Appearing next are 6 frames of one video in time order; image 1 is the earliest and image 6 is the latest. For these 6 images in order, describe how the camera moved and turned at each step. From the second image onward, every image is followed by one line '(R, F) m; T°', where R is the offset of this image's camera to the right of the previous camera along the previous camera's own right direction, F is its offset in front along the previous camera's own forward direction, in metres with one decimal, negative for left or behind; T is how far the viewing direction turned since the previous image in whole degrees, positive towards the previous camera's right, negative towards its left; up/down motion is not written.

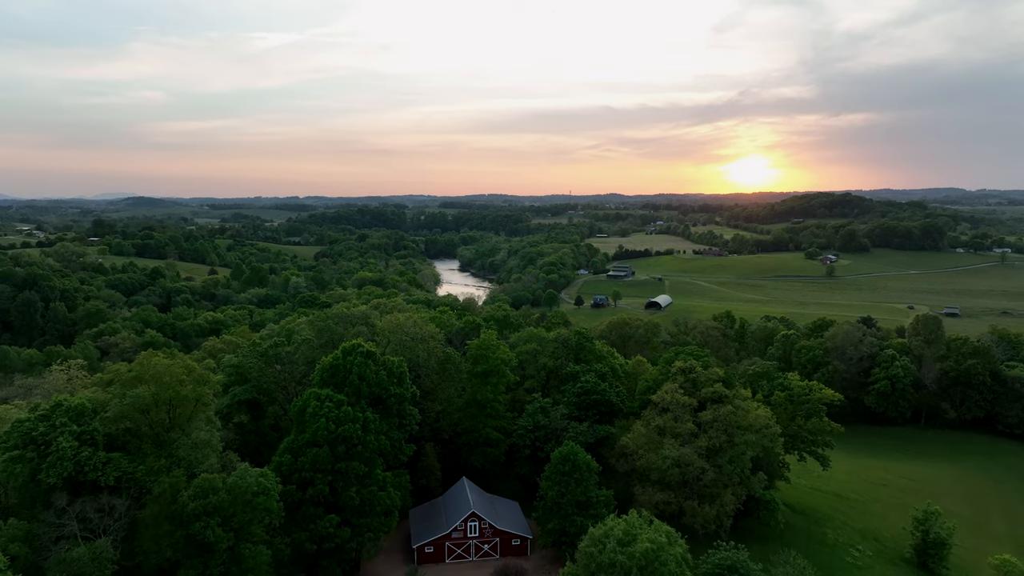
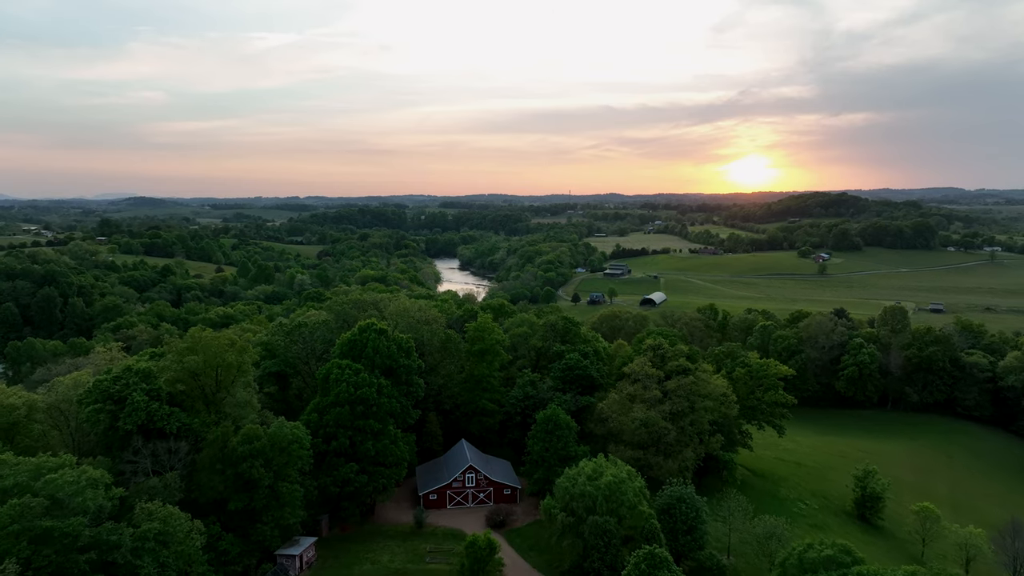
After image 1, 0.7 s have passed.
(+0.5, -5.3) m; 0°
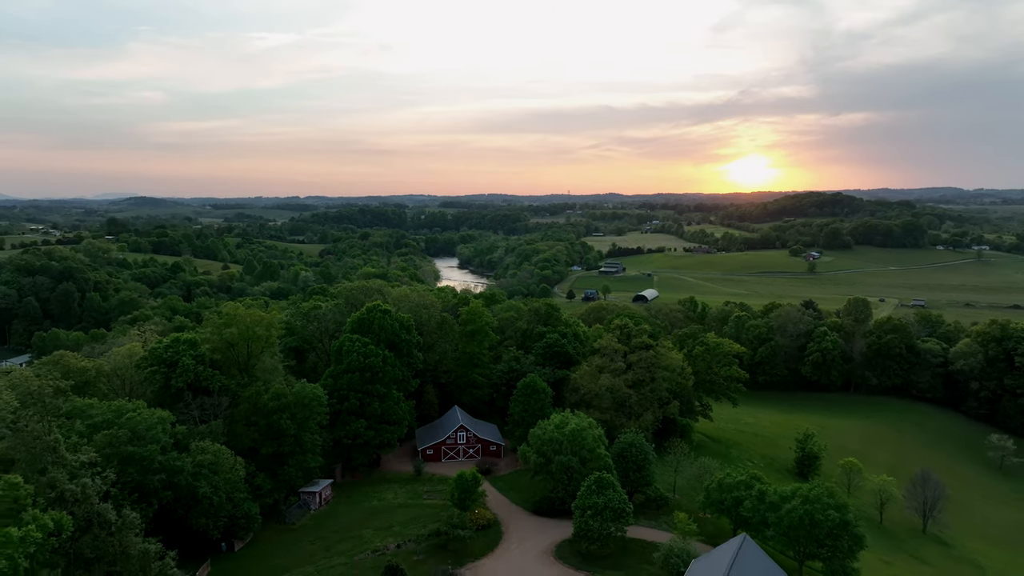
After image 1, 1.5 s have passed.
(+1.0, -6.3) m; 0°
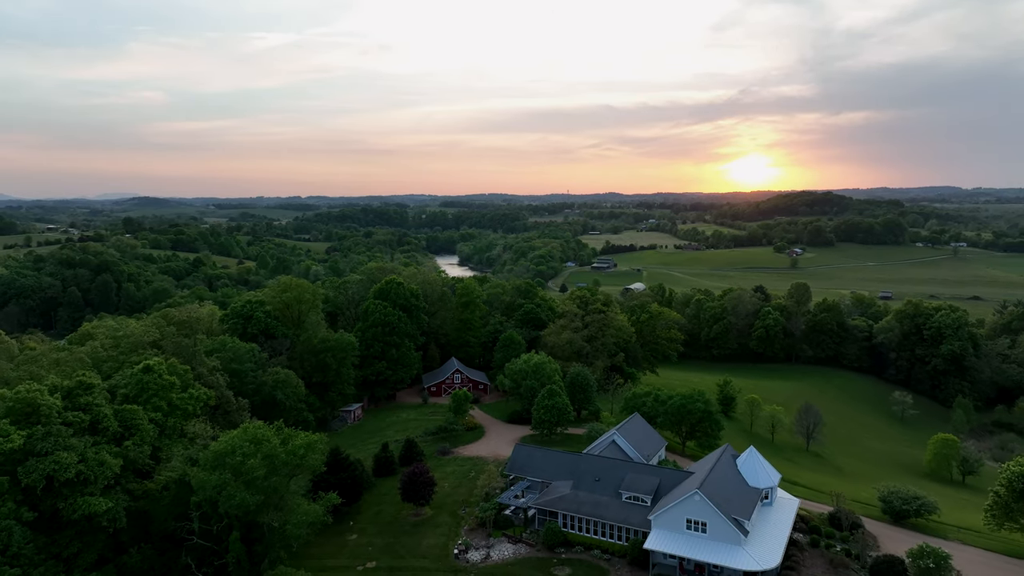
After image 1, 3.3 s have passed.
(+1.6, -13.6) m; 0°
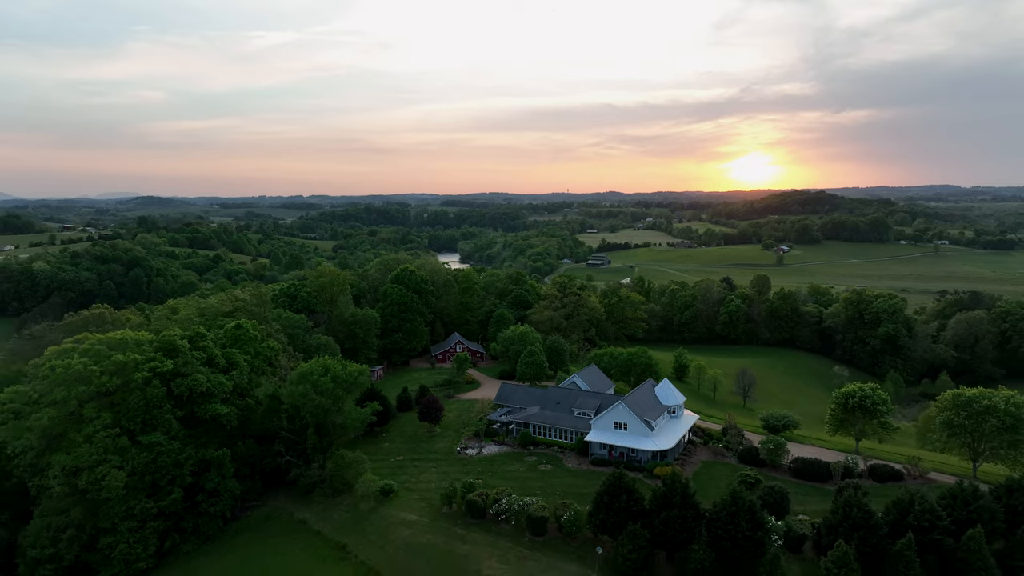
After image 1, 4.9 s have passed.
(+1.1, -12.8) m; 0°
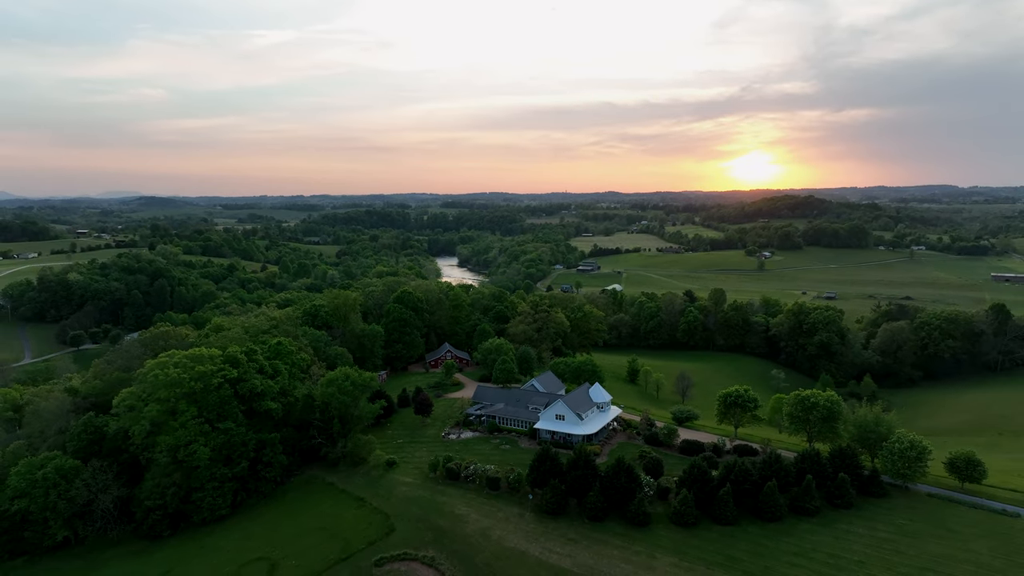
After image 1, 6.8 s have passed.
(+2.7, -14.9) m; 0°
